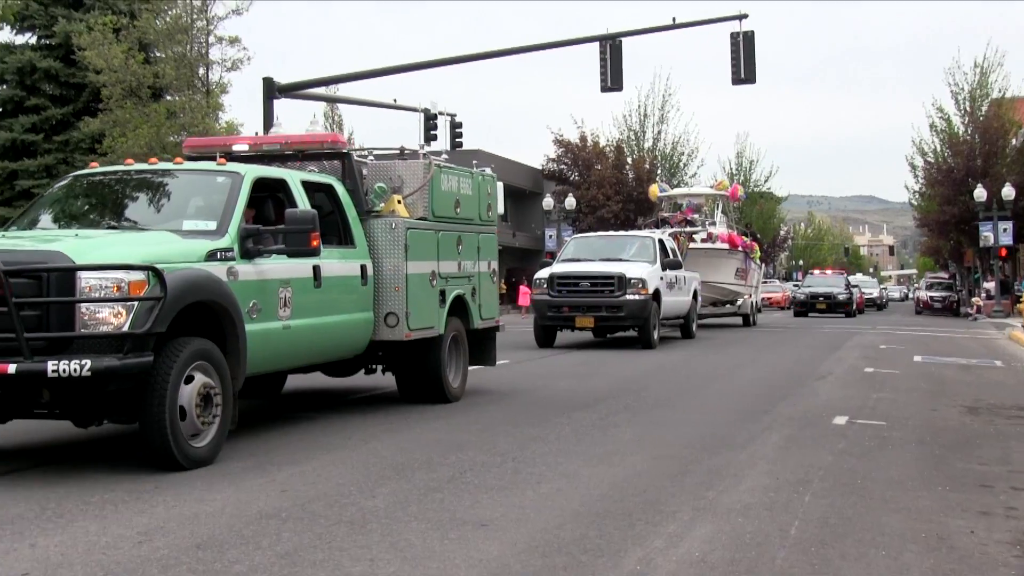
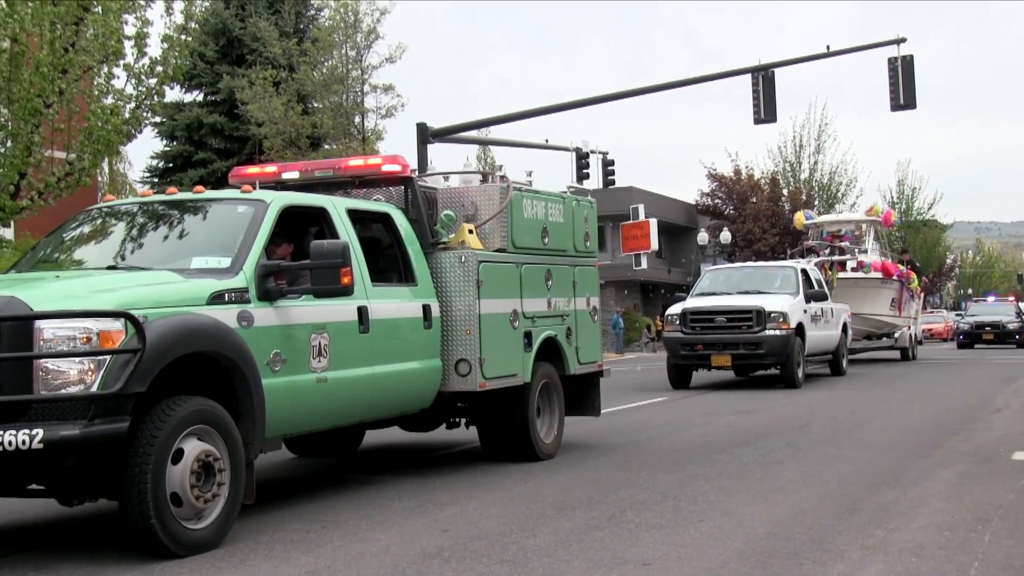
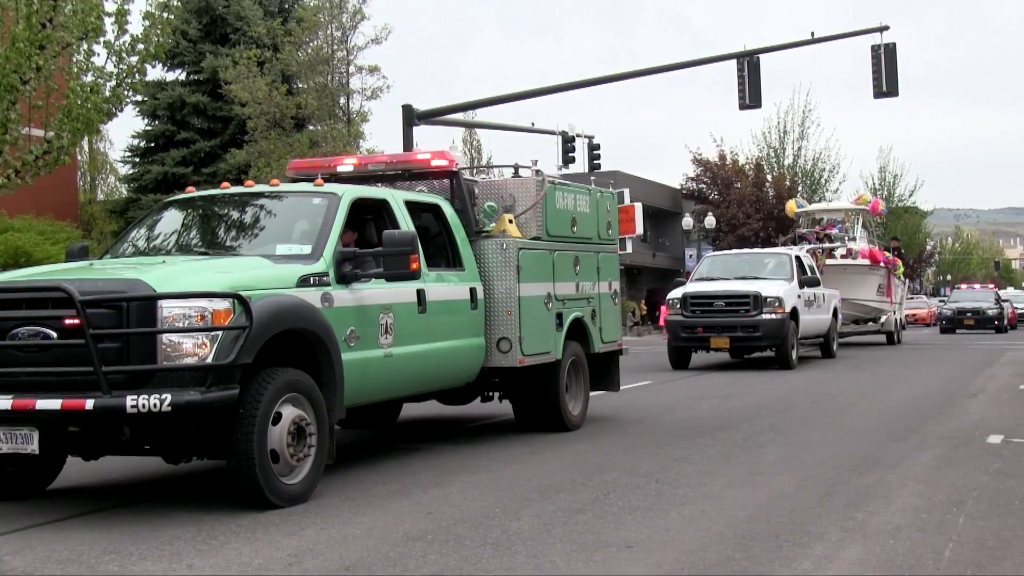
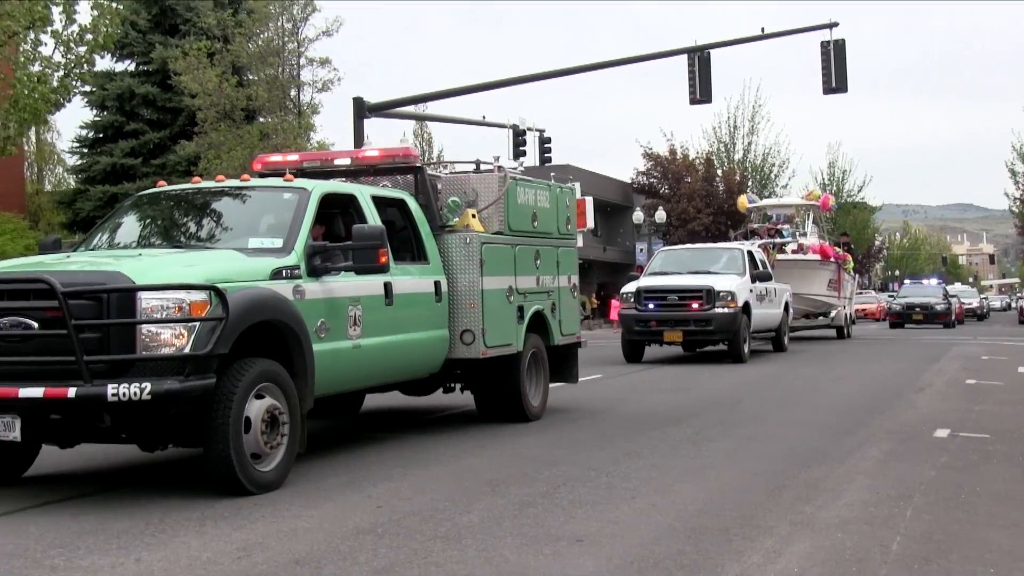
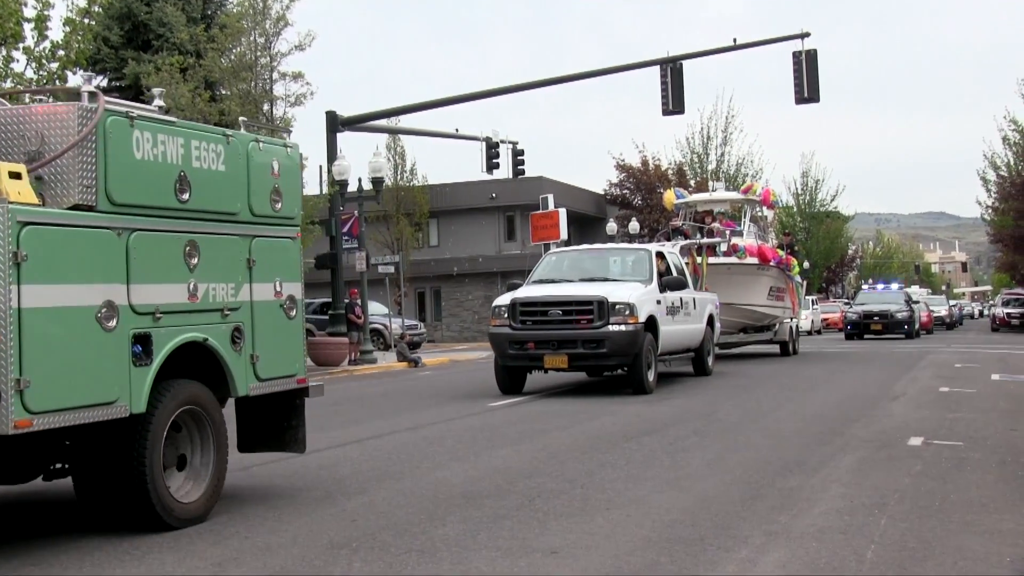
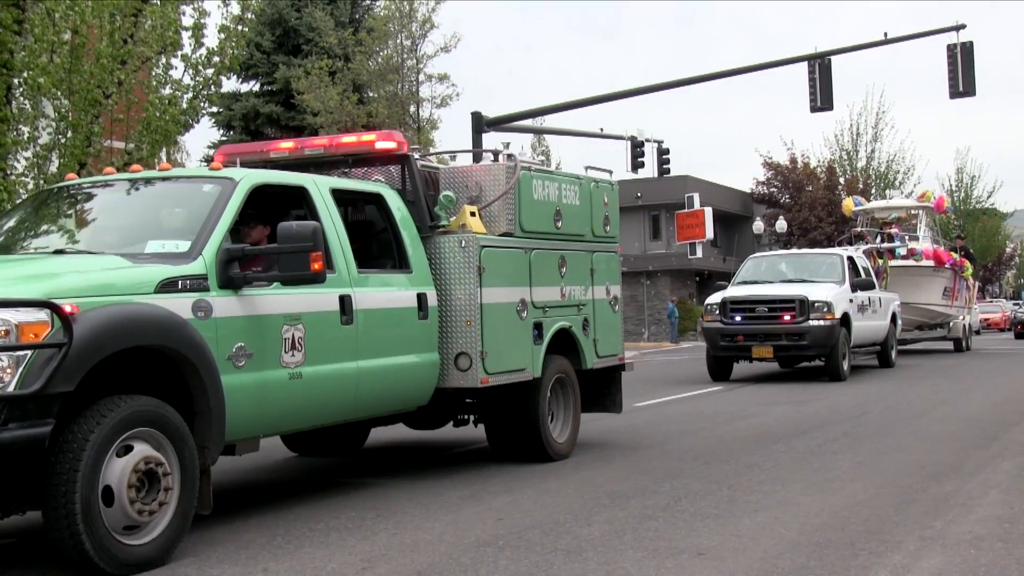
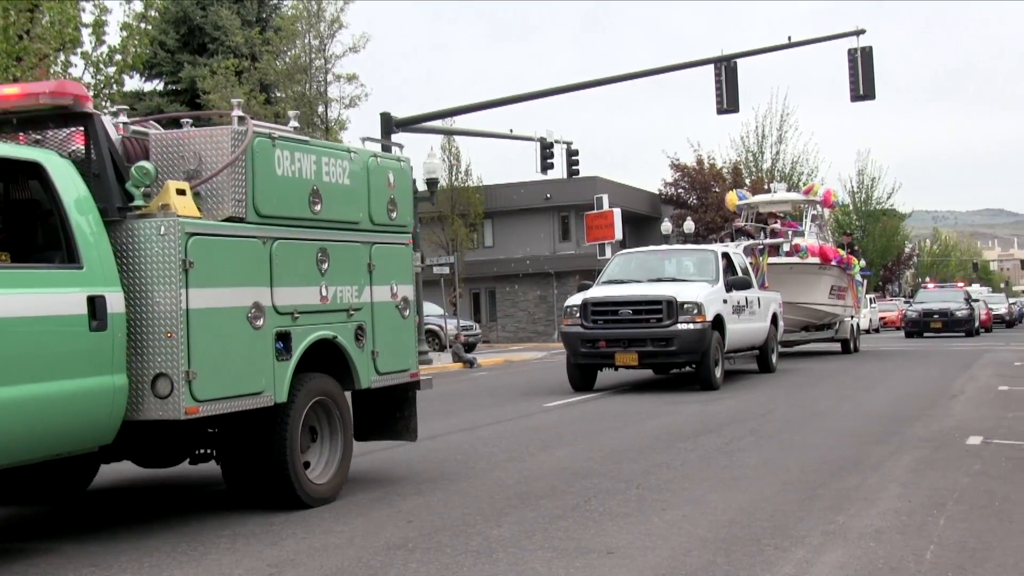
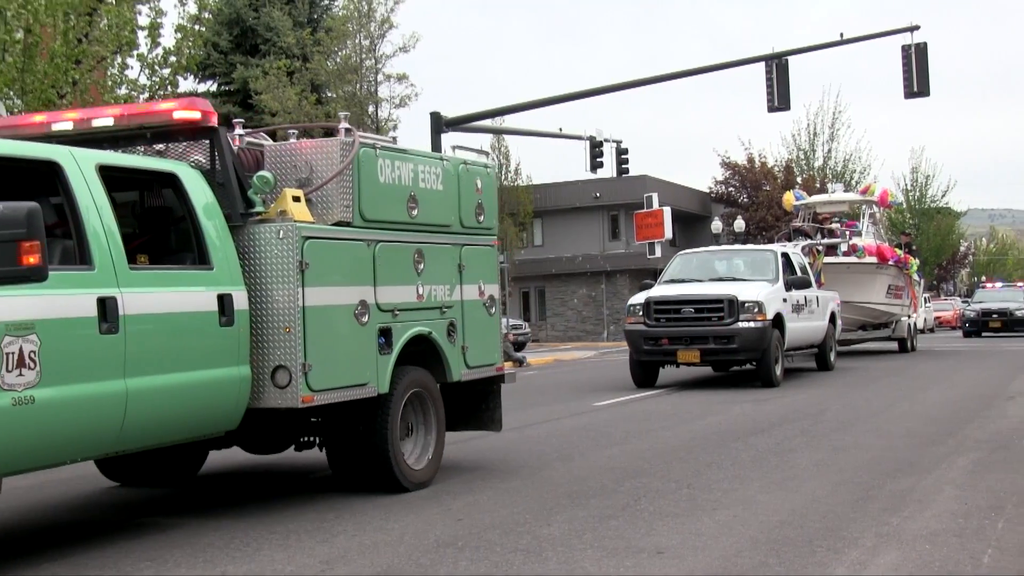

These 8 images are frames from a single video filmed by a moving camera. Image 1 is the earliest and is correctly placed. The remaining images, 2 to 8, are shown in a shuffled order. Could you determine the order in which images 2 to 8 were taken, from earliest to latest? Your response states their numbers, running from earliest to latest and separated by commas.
4, 3, 2, 6, 8, 7, 5
